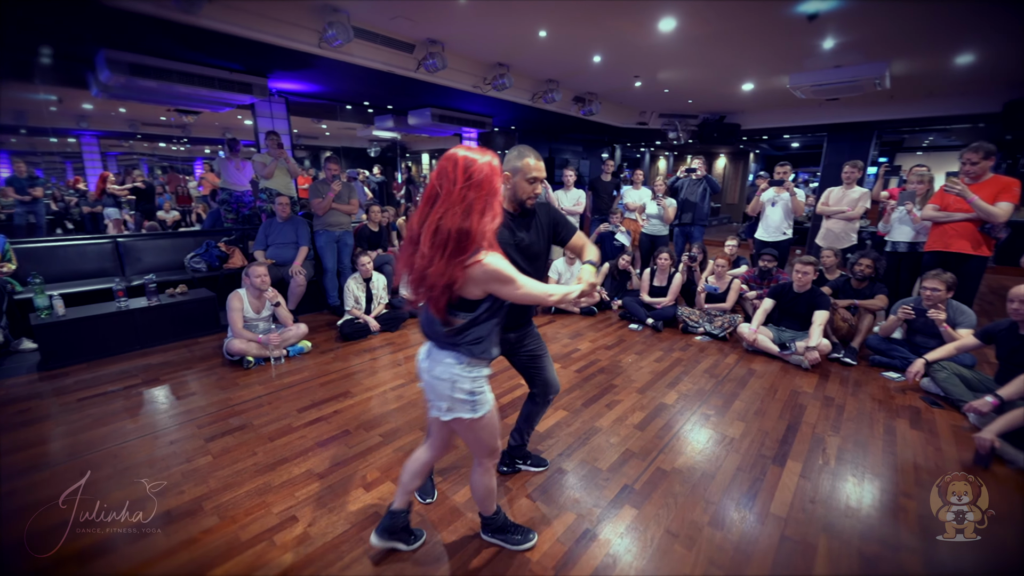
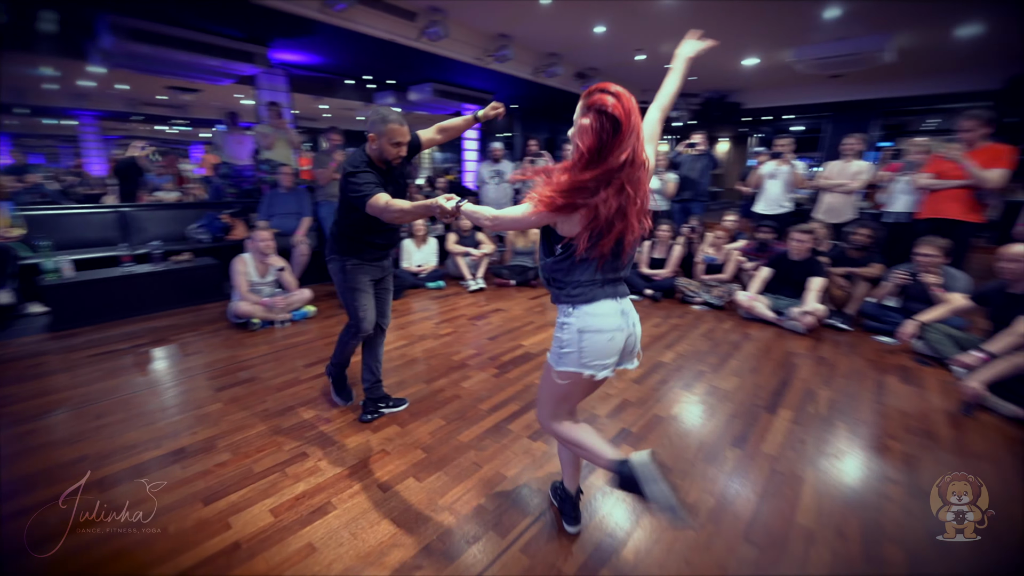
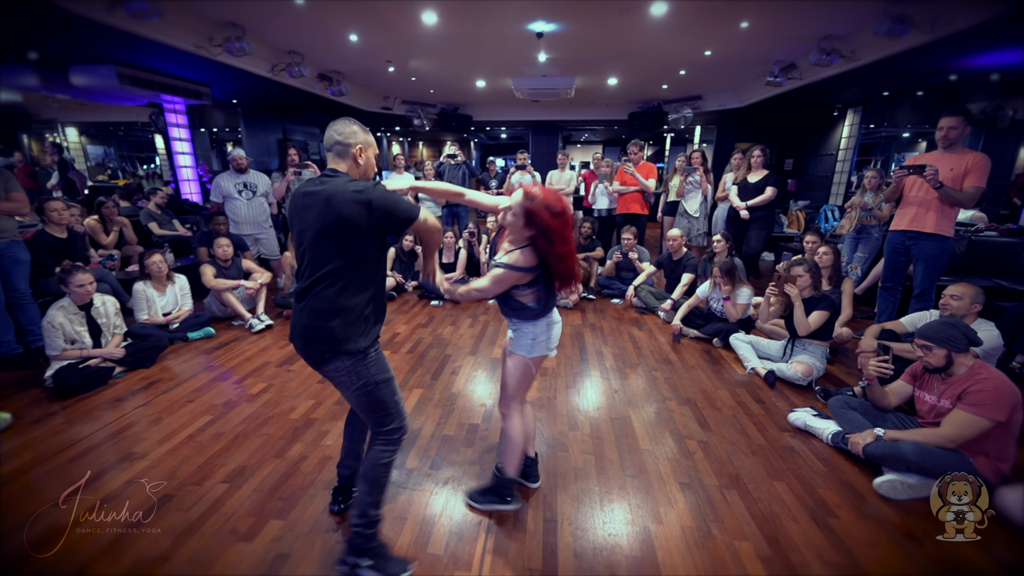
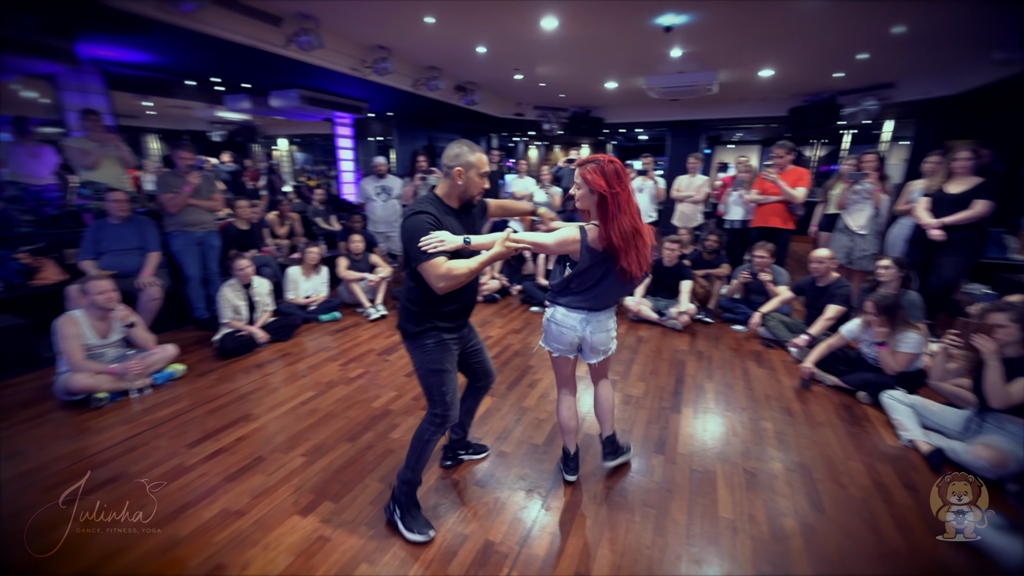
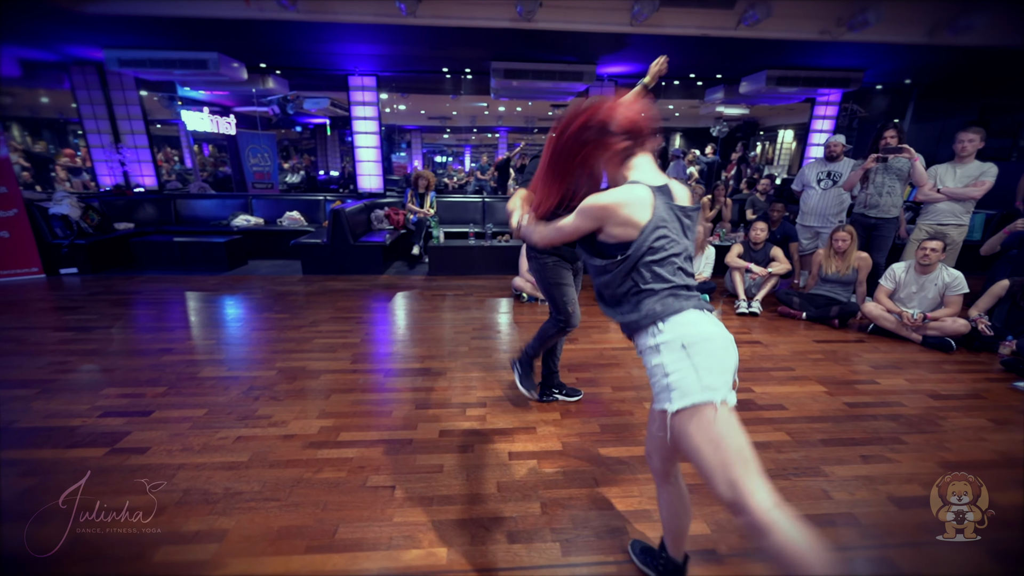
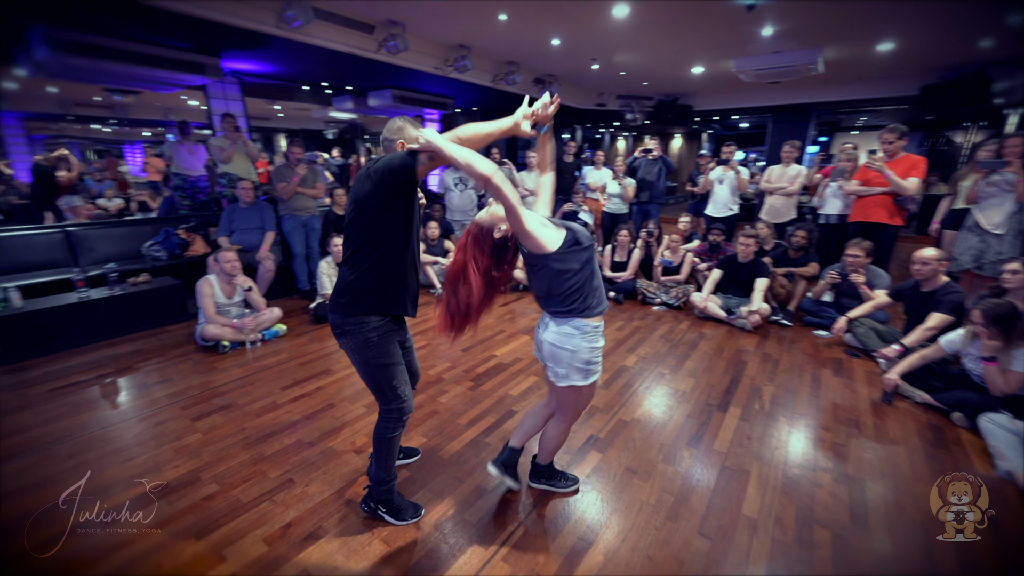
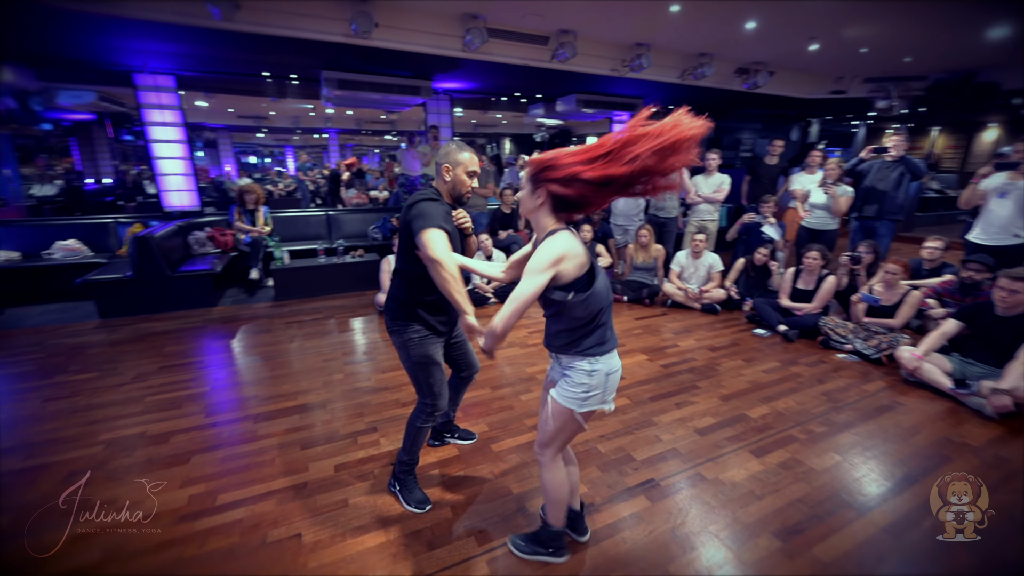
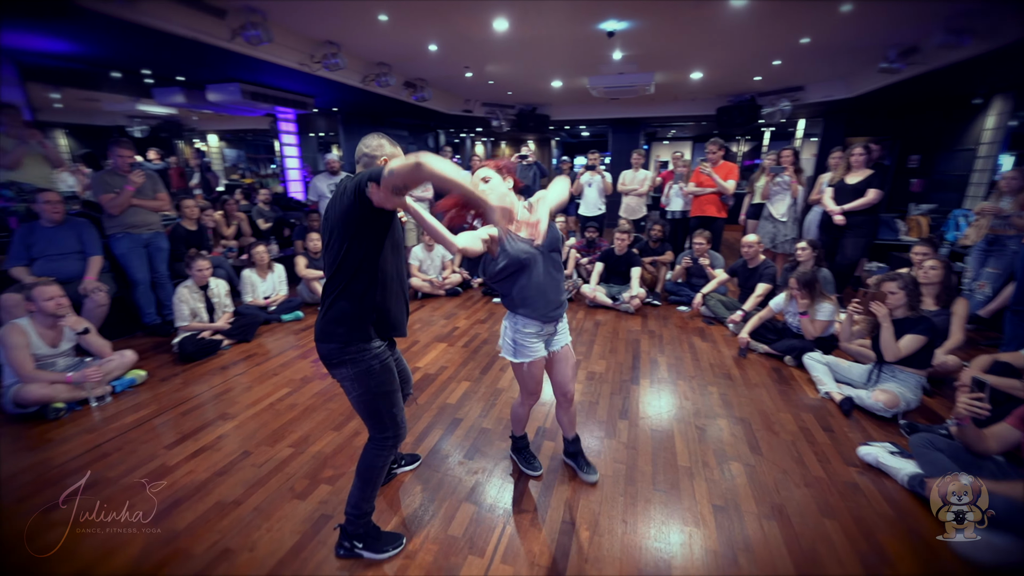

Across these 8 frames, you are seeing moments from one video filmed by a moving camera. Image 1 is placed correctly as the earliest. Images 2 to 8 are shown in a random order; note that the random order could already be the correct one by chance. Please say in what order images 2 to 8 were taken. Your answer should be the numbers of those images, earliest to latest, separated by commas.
4, 3, 8, 6, 7, 5, 2
